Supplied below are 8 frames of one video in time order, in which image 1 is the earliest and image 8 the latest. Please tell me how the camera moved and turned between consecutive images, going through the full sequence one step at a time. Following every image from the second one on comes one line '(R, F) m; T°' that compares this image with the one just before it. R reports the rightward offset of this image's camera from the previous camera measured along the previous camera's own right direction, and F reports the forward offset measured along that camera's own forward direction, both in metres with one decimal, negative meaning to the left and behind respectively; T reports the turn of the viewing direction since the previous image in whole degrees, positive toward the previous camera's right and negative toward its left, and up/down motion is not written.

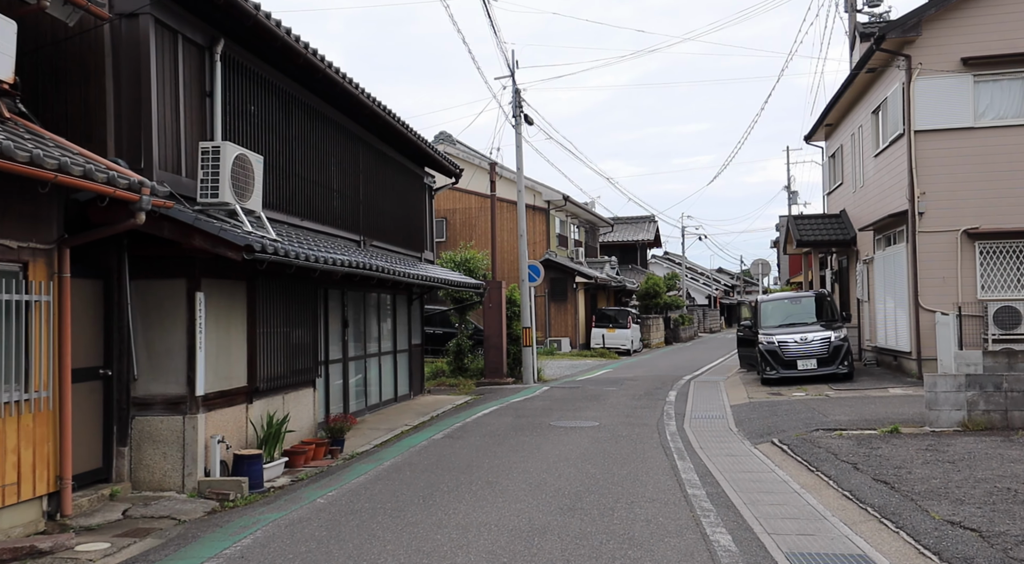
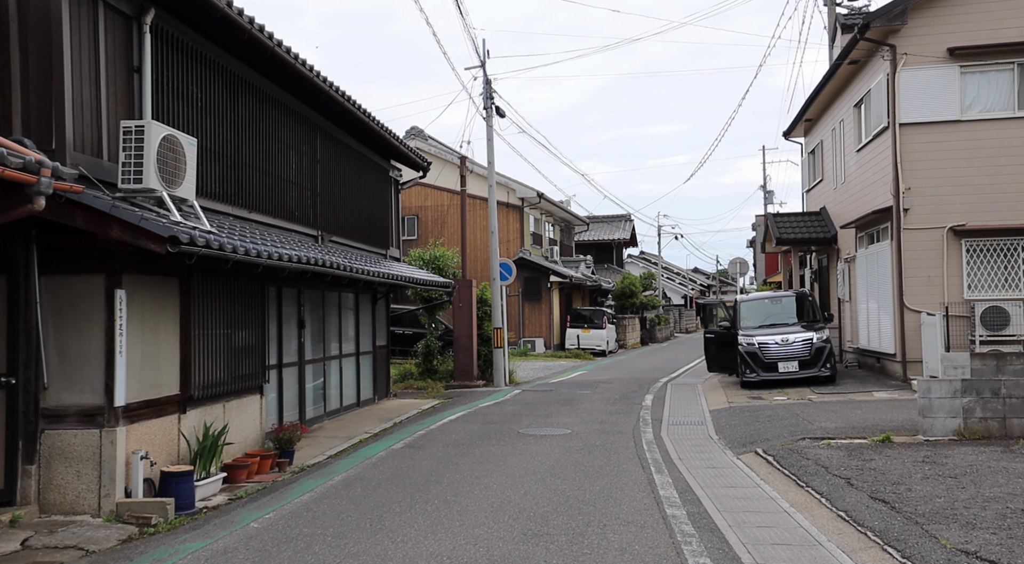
(+0.1, +0.7) m; +2°
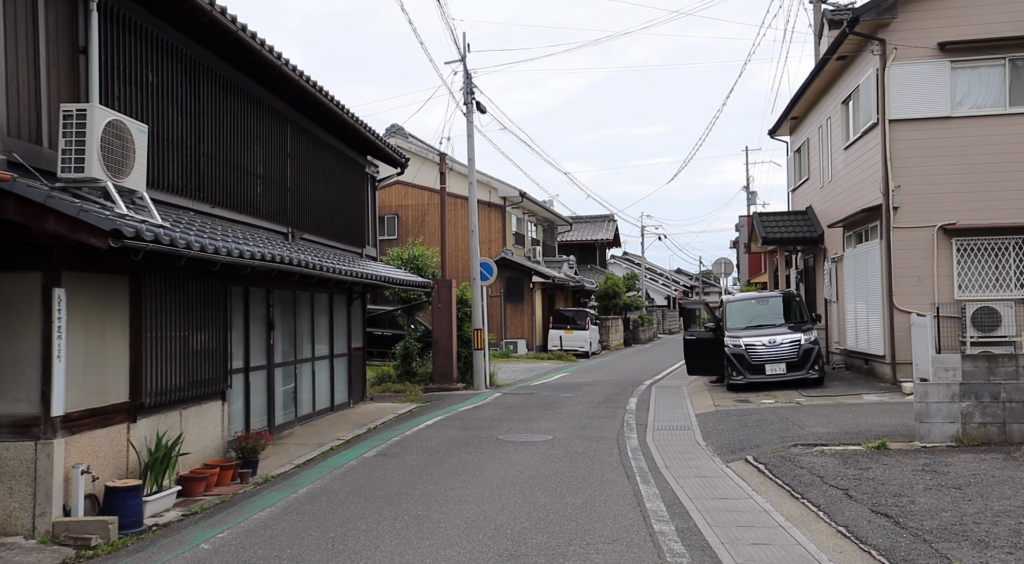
(+0.1, +0.5) m; +1°
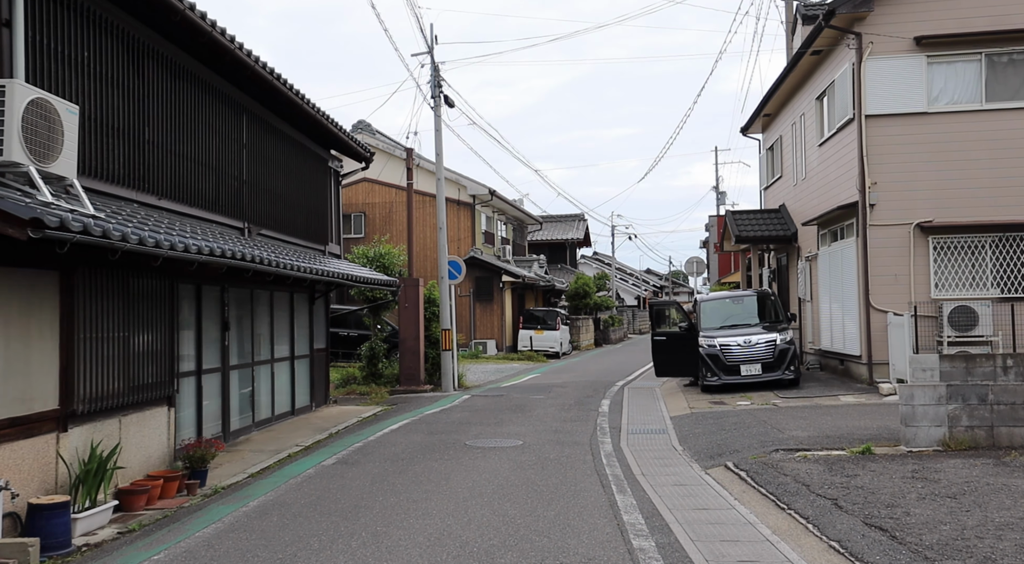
(0.0, +0.5) m; +2°
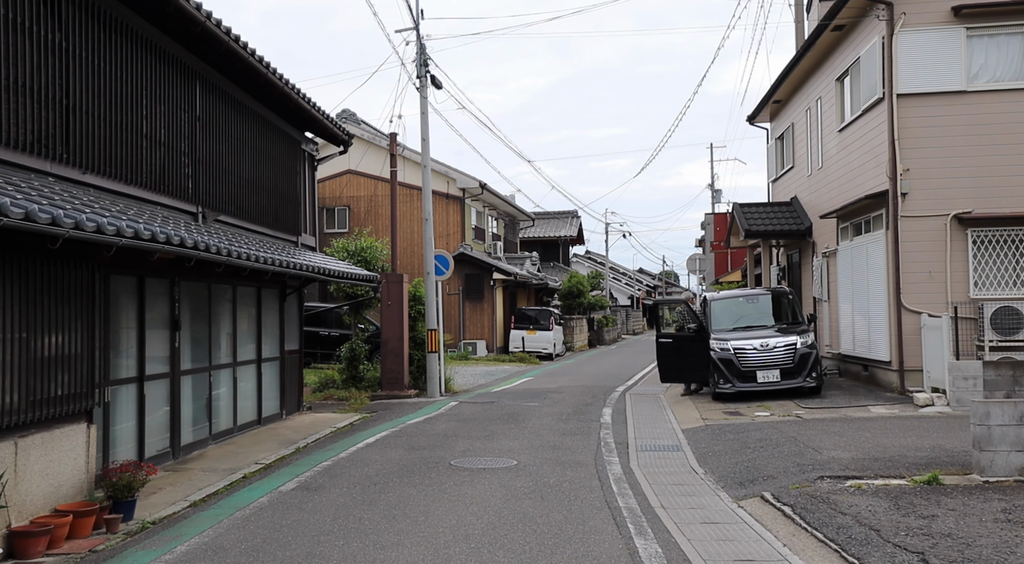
(0.0, +1.3) m; +1°
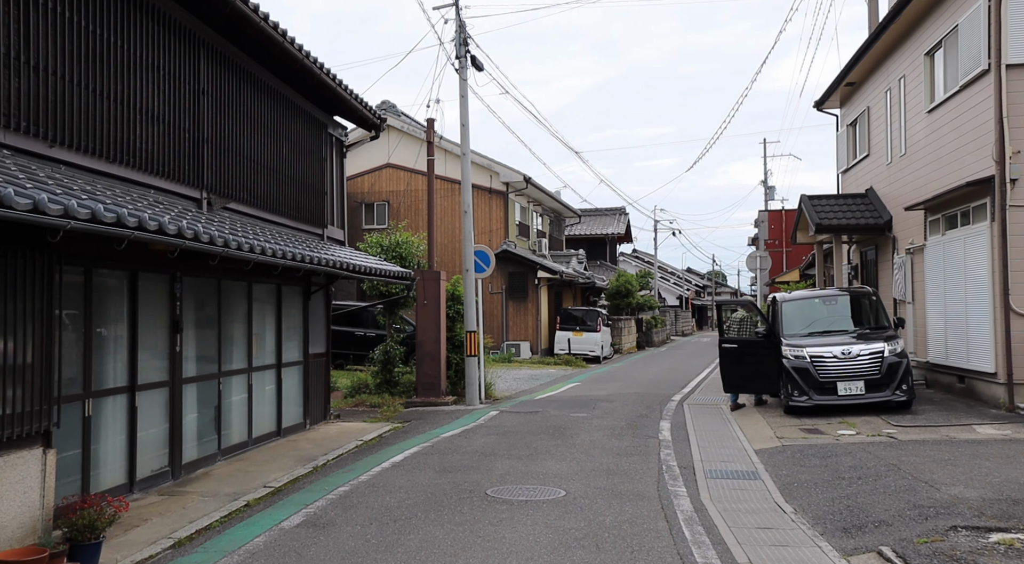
(0.0, +1.3) m; -3°
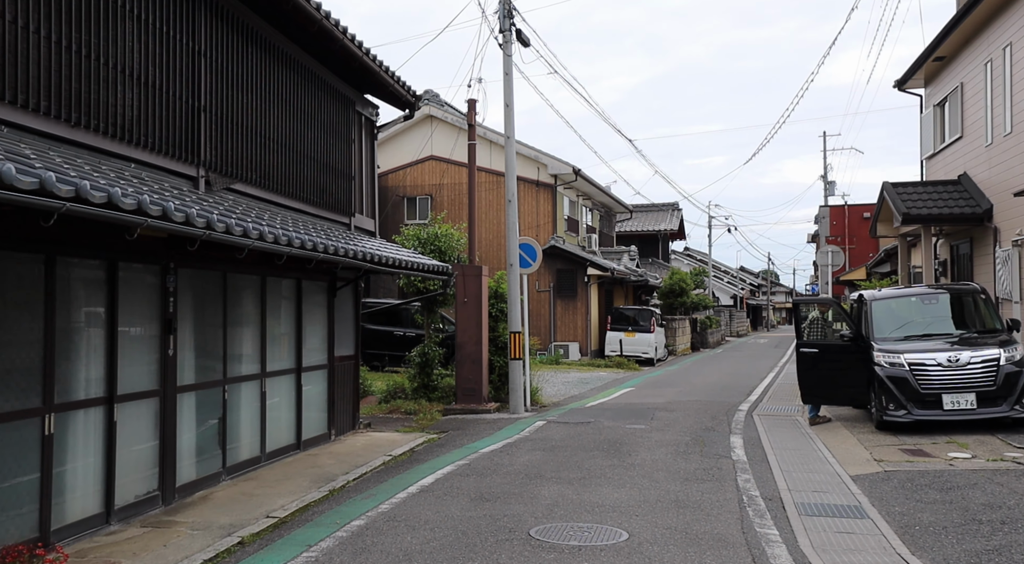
(0.0, +1.3) m; -3°
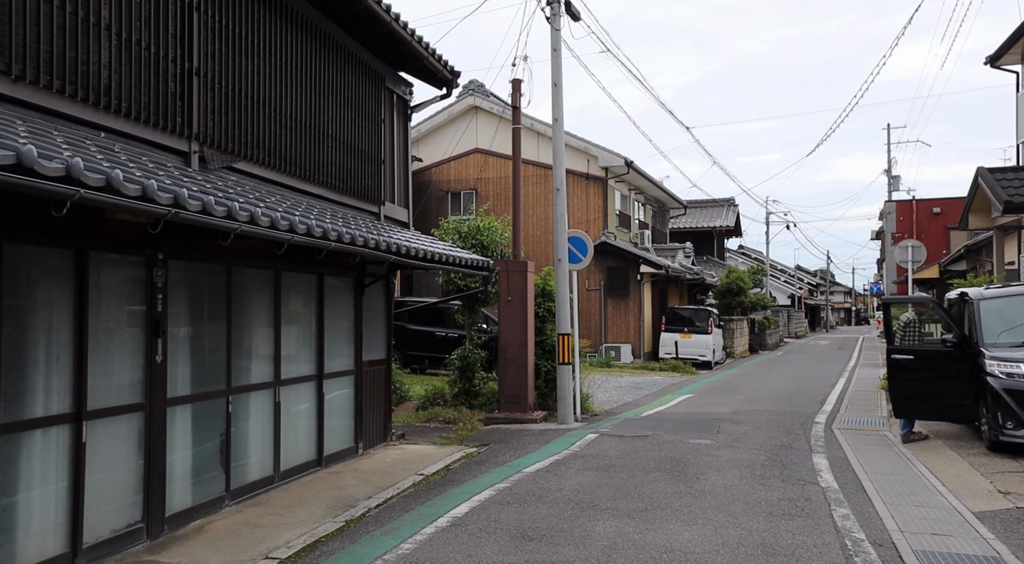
(0.0, +1.2) m; -3°
